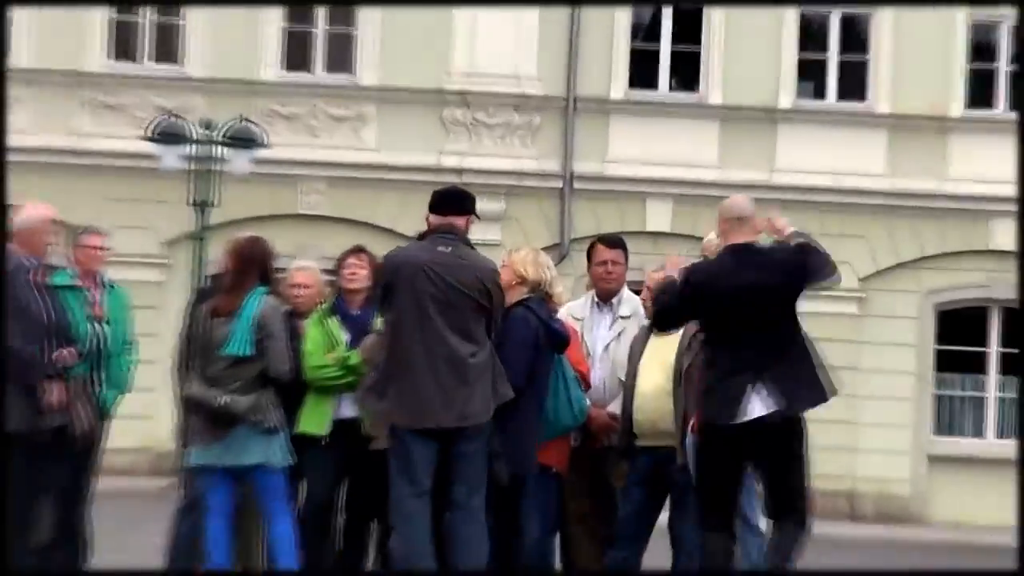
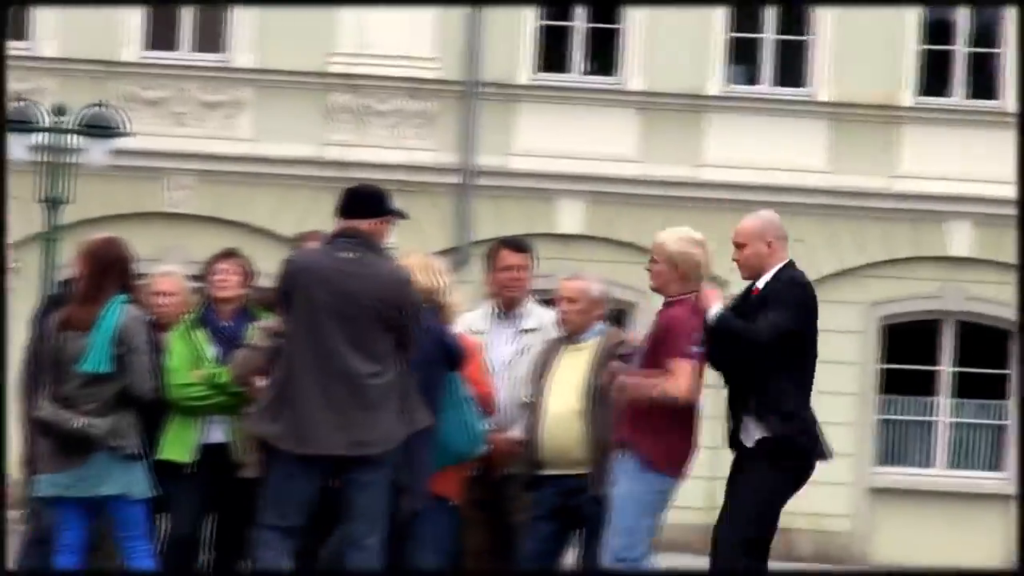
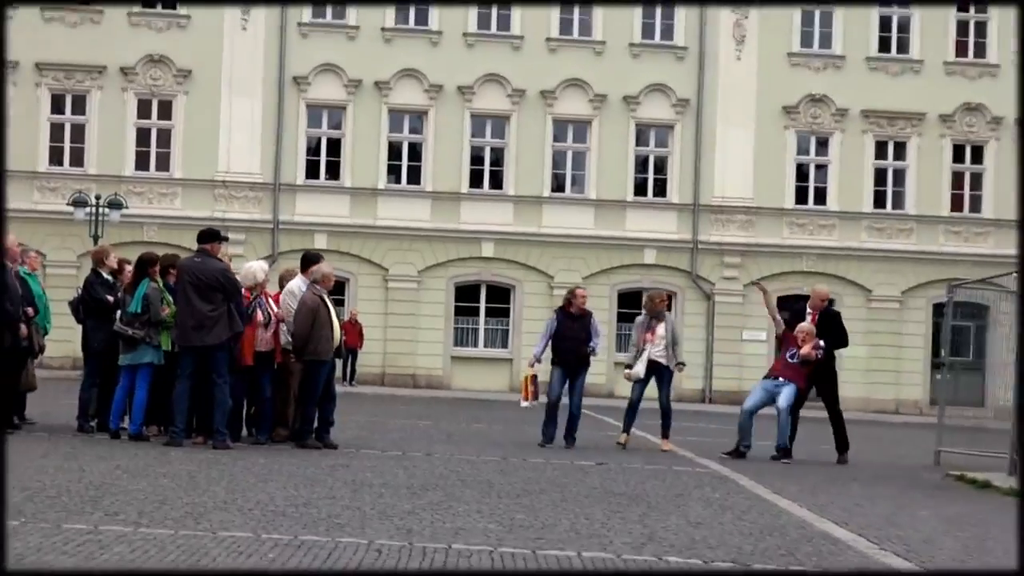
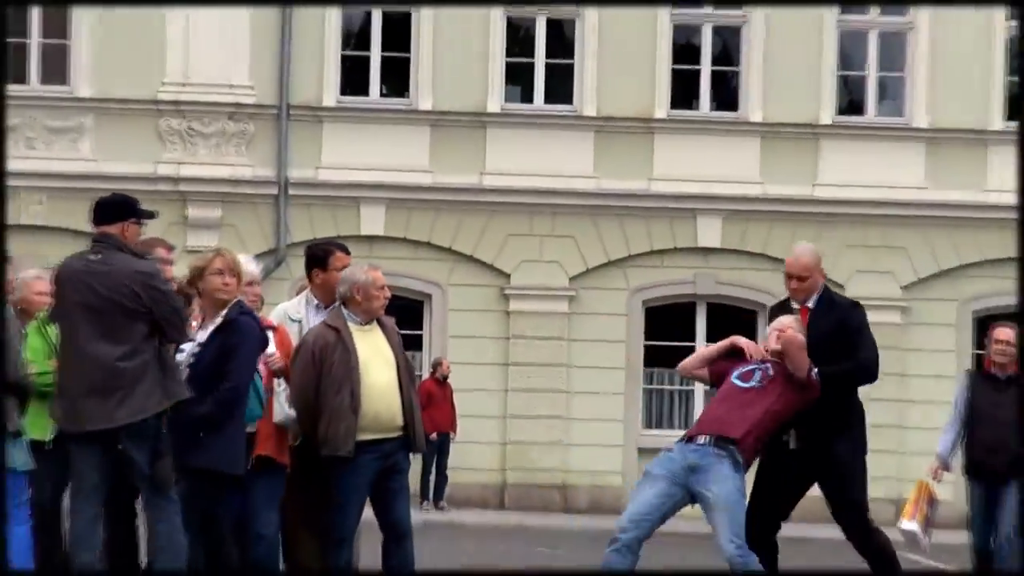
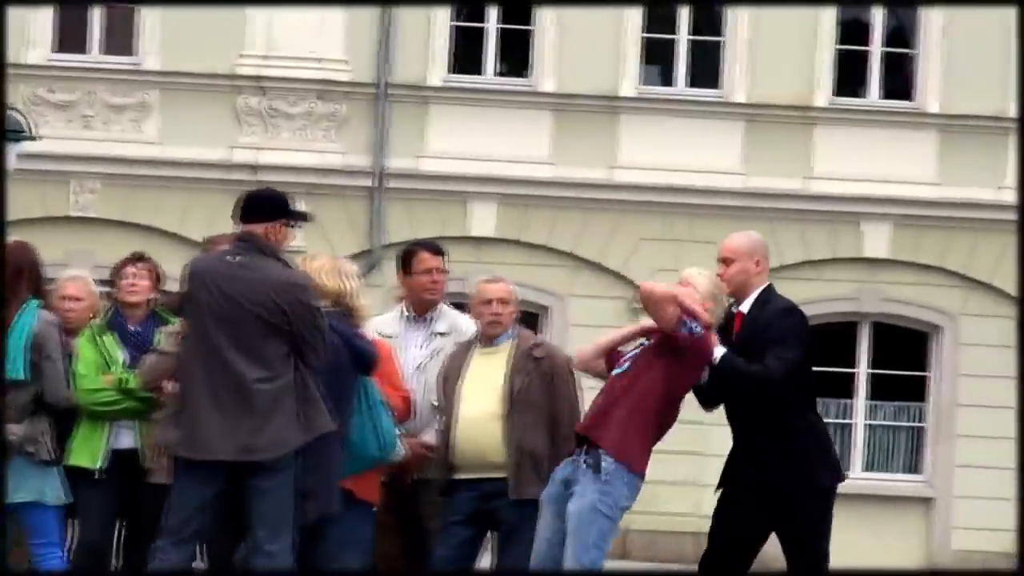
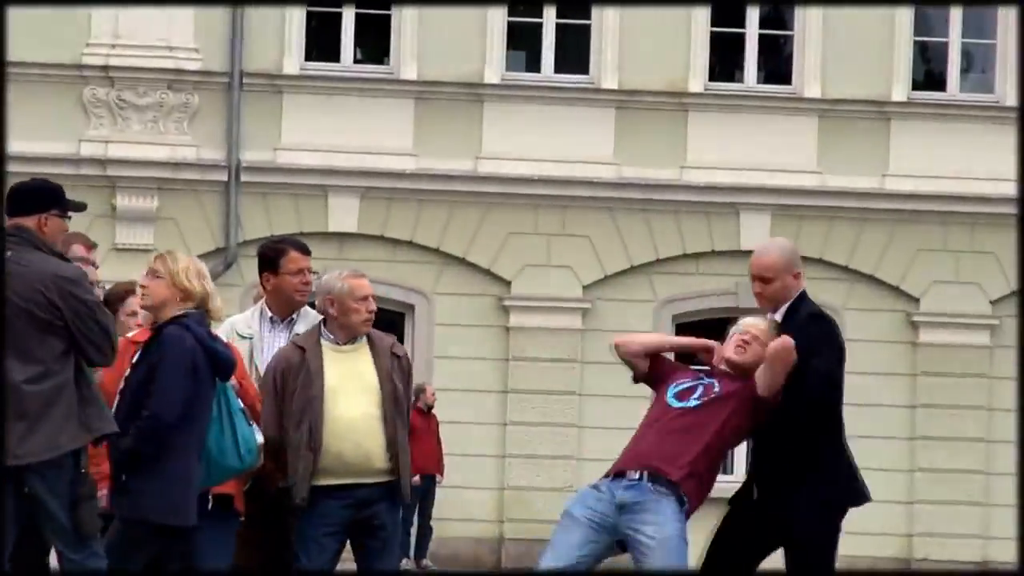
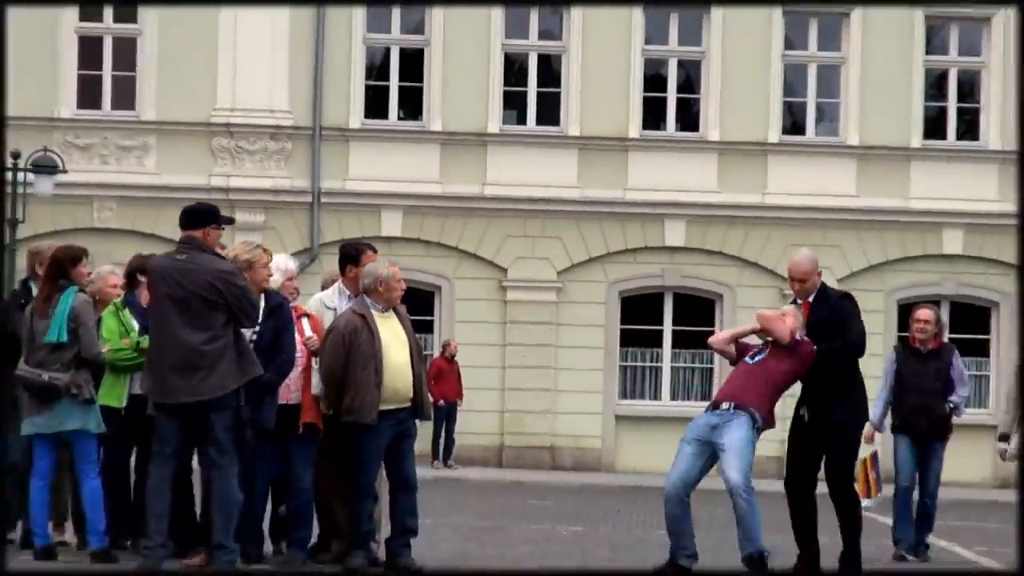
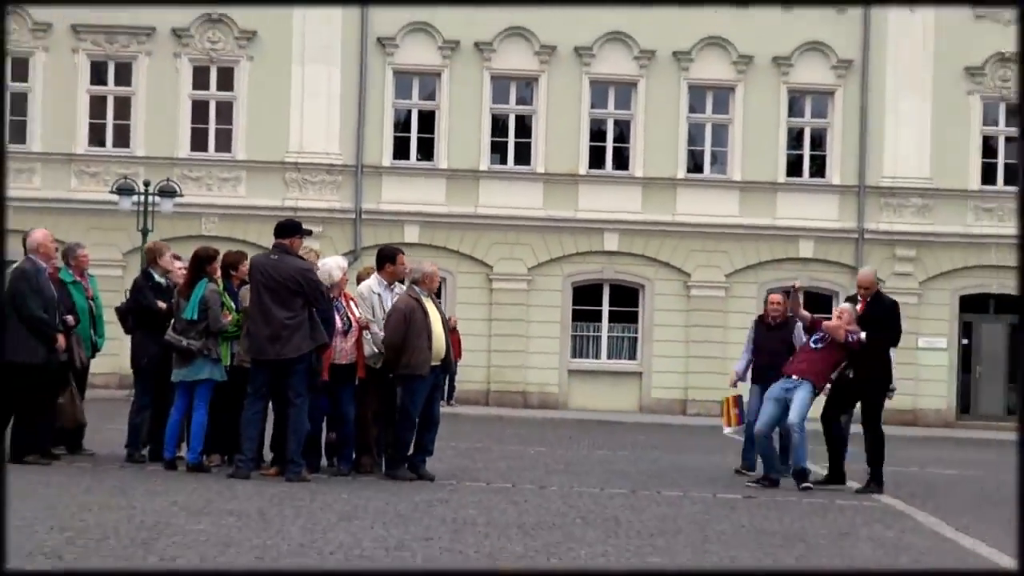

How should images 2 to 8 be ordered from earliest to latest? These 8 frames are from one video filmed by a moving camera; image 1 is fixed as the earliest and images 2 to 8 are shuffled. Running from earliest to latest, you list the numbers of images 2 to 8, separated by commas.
2, 5, 6, 4, 7, 8, 3
